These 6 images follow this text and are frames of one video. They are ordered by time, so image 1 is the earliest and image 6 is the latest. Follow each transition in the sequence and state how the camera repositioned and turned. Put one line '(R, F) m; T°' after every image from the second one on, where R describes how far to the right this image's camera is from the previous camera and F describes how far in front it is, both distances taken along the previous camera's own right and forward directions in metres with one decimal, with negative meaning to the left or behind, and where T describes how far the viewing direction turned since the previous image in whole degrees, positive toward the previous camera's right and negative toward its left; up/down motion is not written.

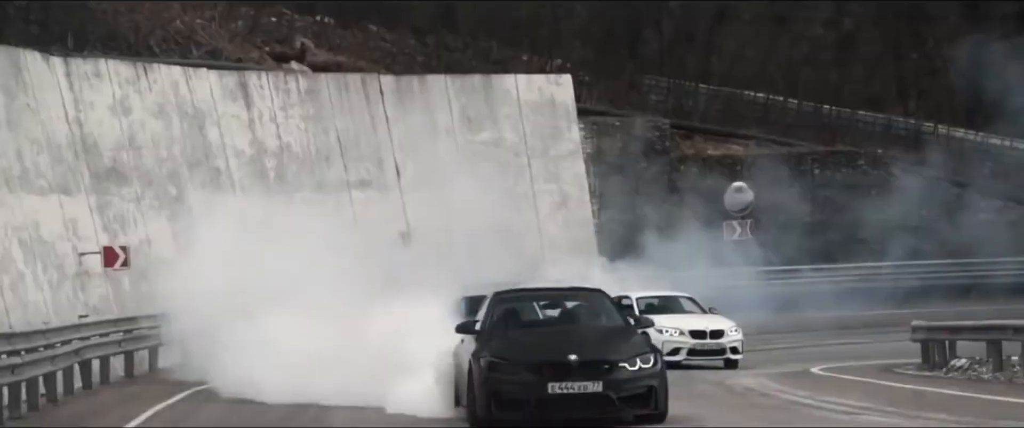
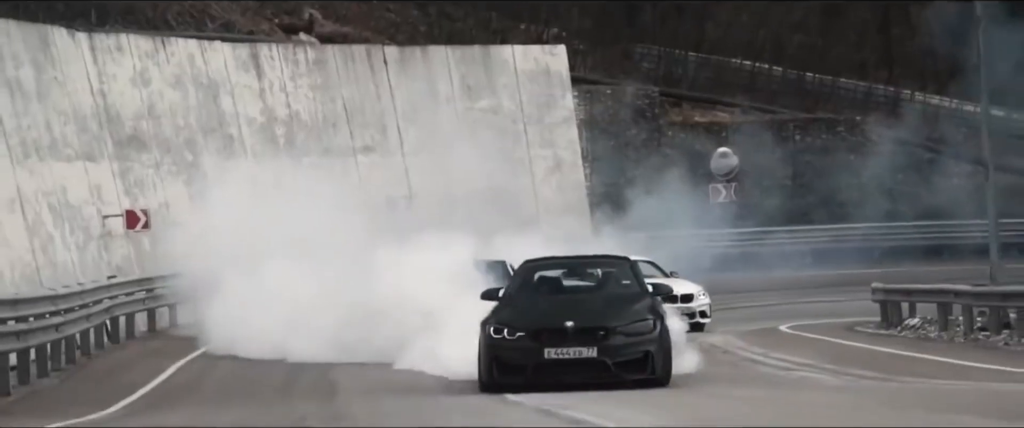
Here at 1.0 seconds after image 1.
(+0.2, -2.2) m; 0°
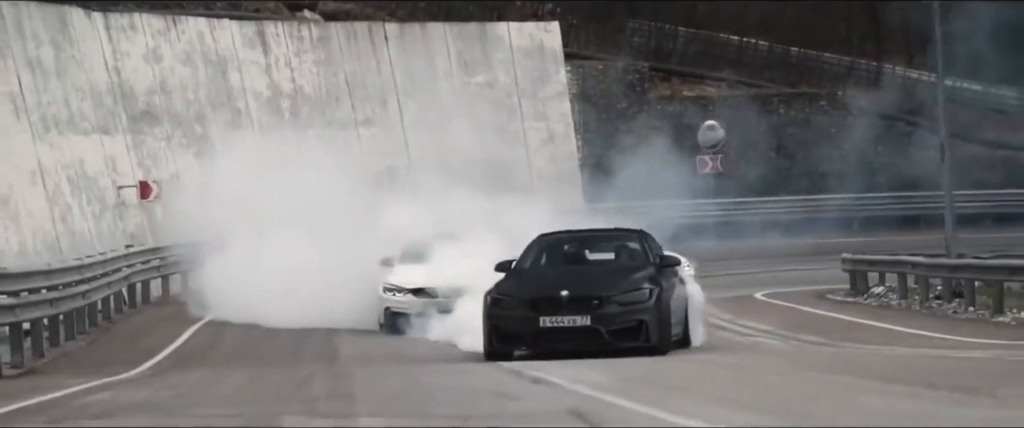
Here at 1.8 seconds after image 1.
(+0.1, -1.8) m; 0°
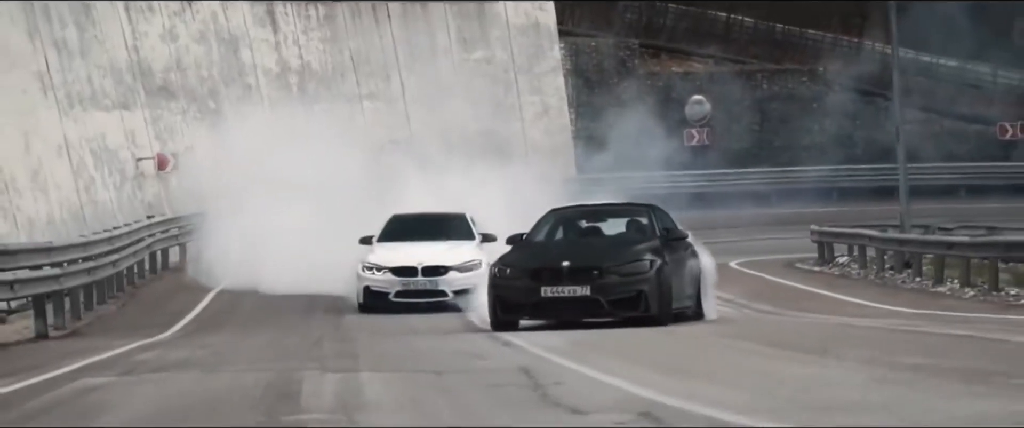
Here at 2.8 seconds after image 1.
(+0.2, -2.3) m; 0°
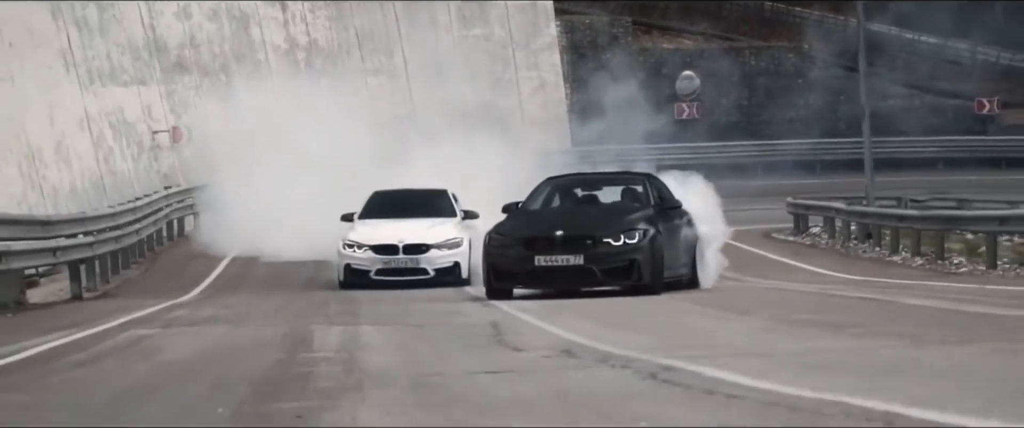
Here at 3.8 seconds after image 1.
(+0.2, -2.1) m; 0°
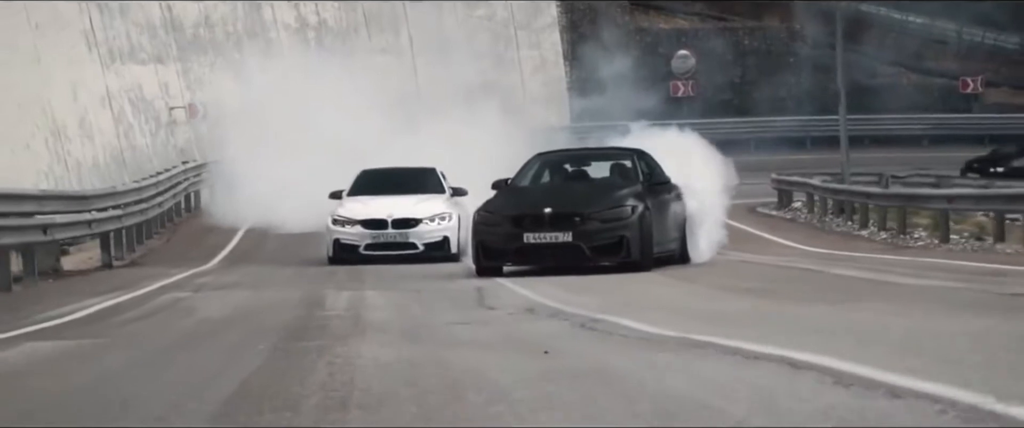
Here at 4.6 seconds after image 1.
(+0.1, -1.9) m; 0°
